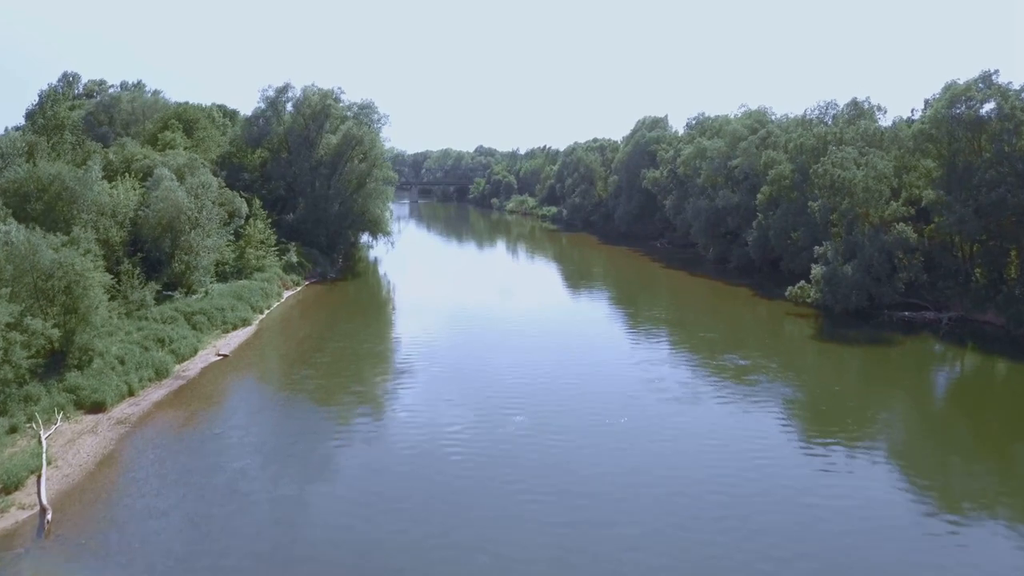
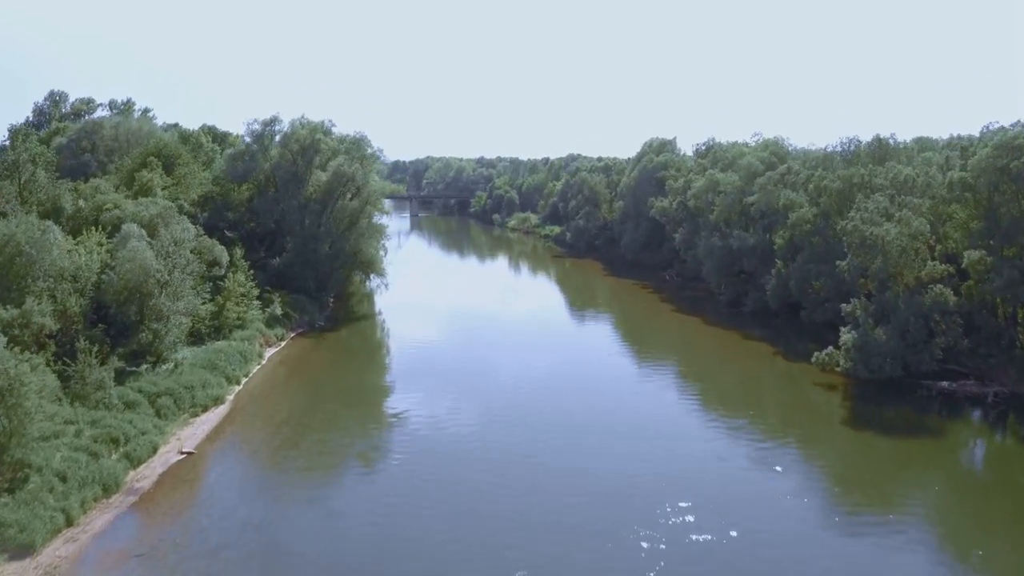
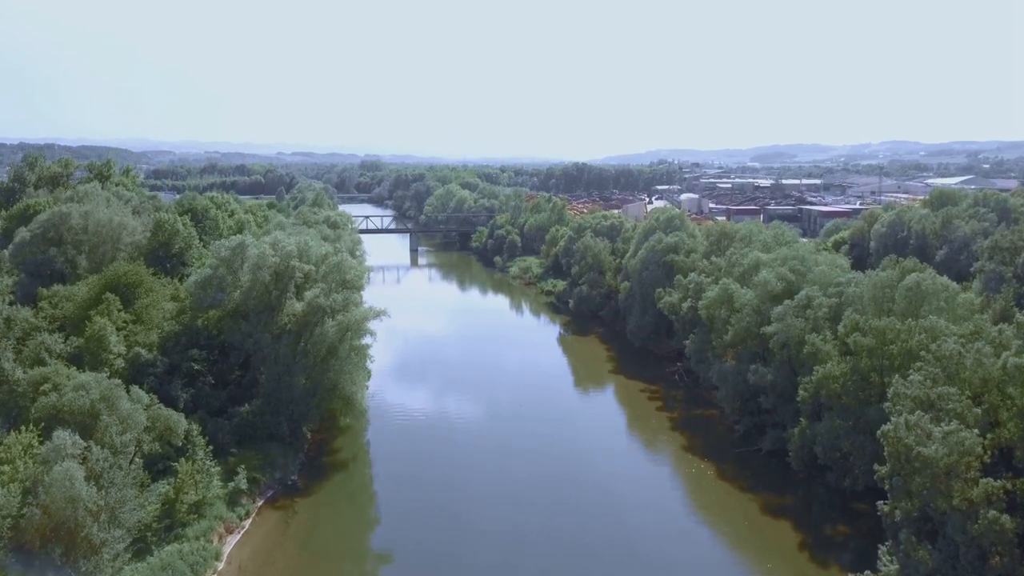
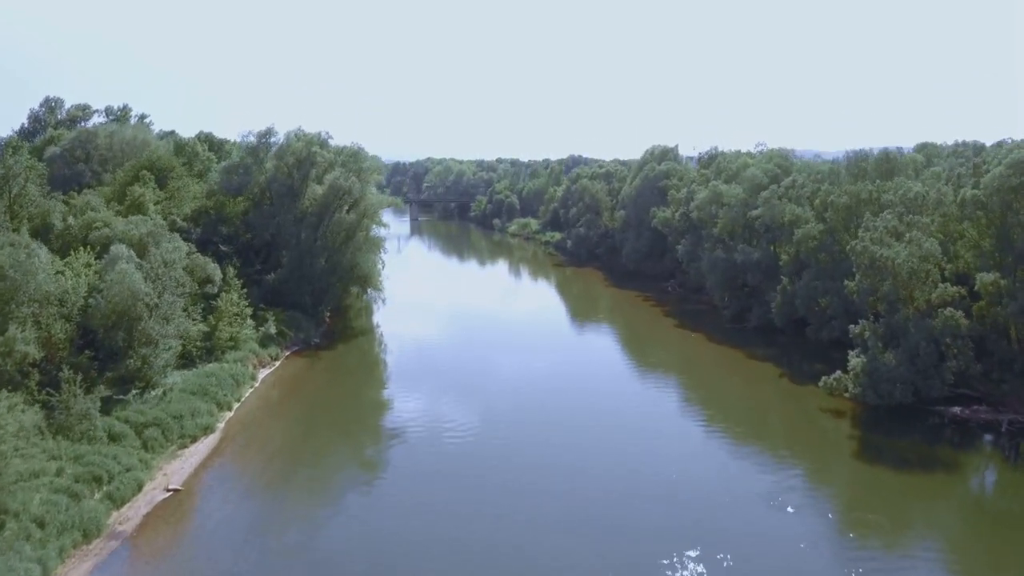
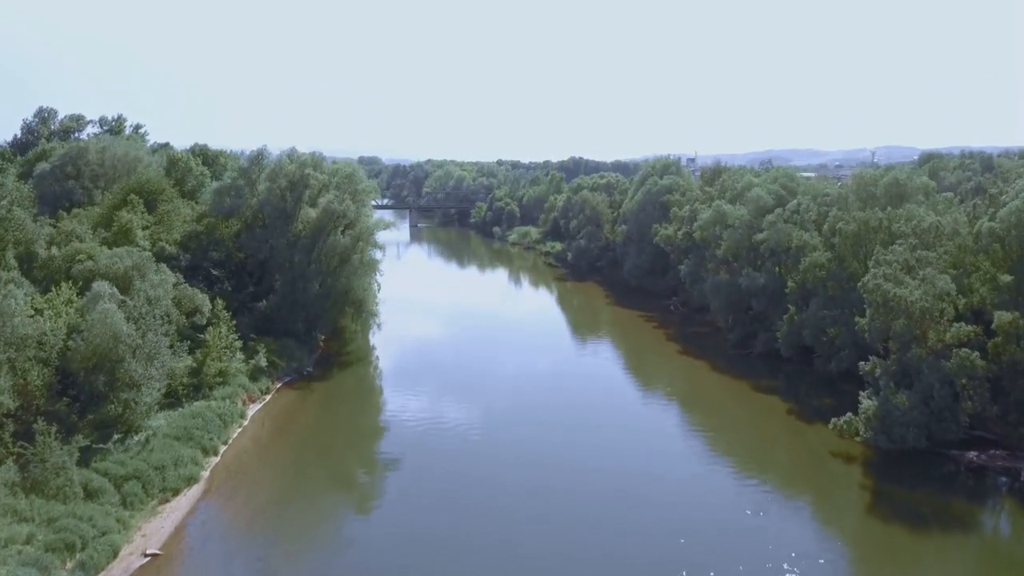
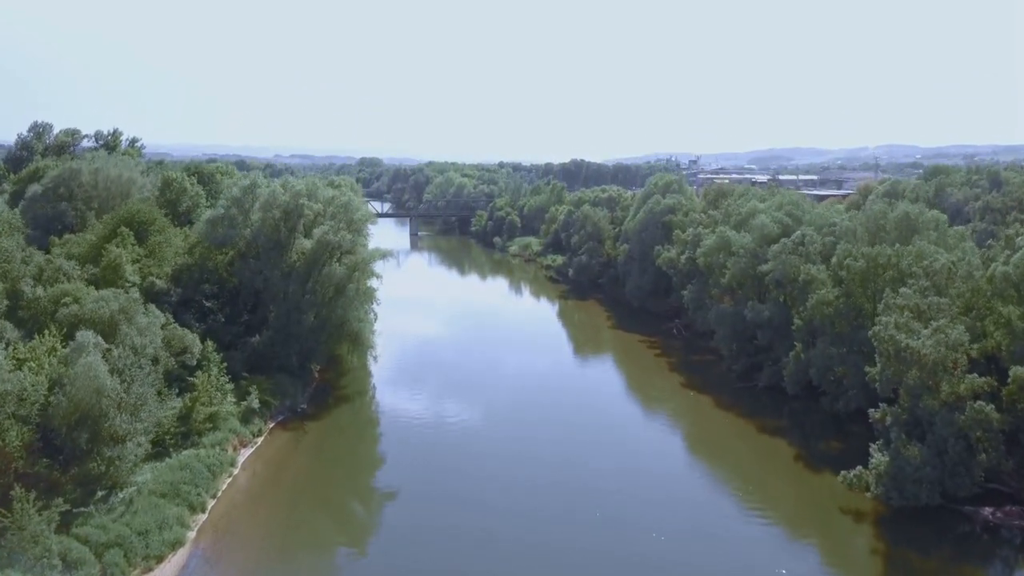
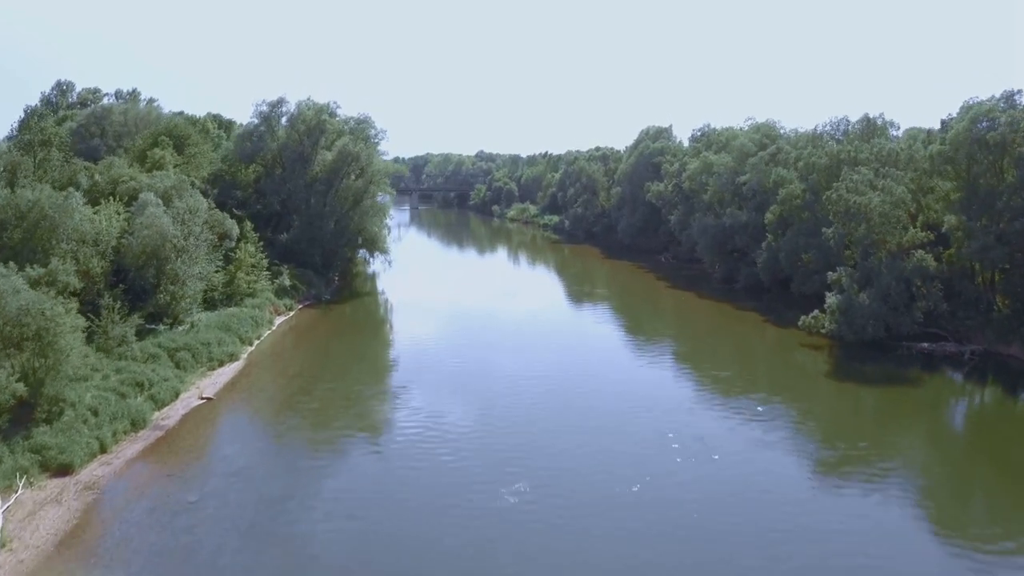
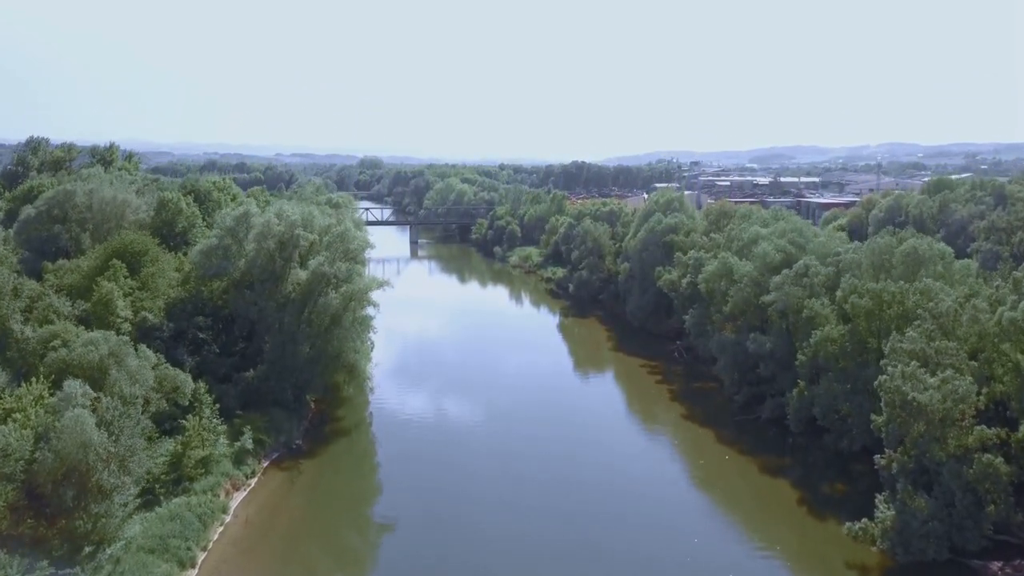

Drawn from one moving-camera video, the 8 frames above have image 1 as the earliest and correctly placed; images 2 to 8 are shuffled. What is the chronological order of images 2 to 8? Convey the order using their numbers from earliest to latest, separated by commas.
7, 2, 4, 5, 6, 8, 3
